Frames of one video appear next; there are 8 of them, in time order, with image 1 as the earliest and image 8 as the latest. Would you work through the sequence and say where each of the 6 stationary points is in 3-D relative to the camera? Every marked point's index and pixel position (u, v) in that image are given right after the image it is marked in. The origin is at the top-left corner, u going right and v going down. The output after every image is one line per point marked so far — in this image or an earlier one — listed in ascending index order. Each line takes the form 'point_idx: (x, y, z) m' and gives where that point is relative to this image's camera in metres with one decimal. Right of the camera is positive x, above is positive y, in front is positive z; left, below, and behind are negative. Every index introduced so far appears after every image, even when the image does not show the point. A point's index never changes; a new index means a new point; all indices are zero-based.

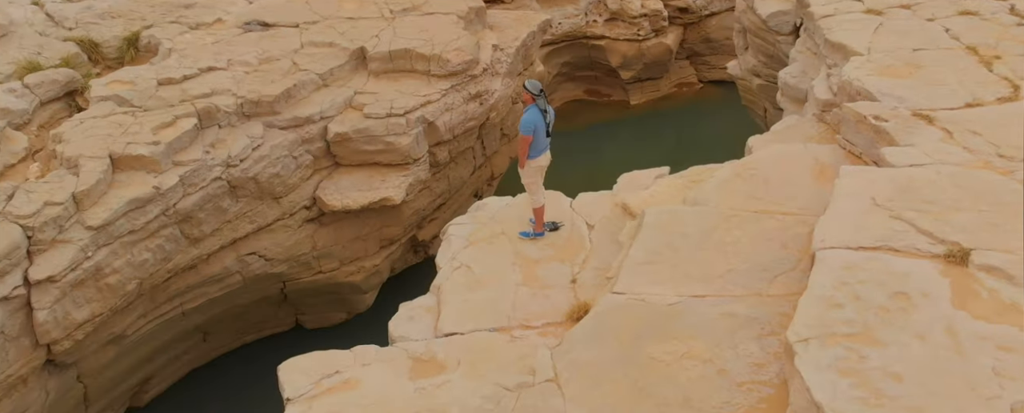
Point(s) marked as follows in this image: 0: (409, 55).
0: (-0.9, +1.3, +8.0) m
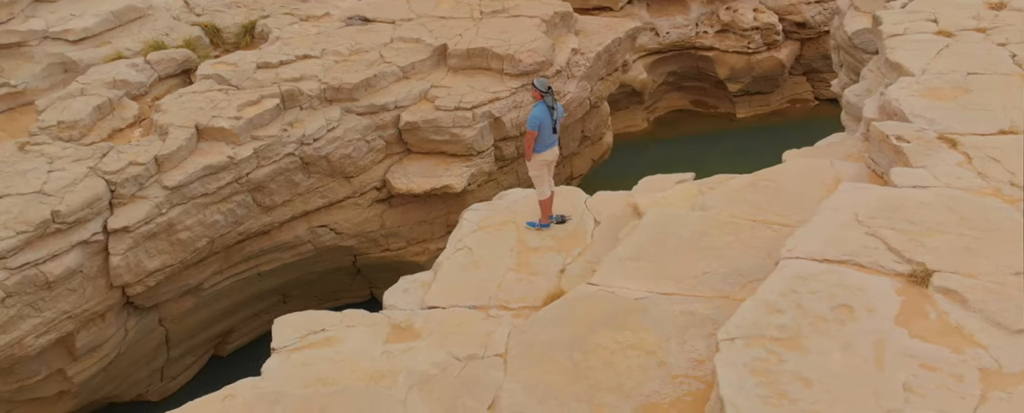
0: (-0.2, +1.4, +8.5) m
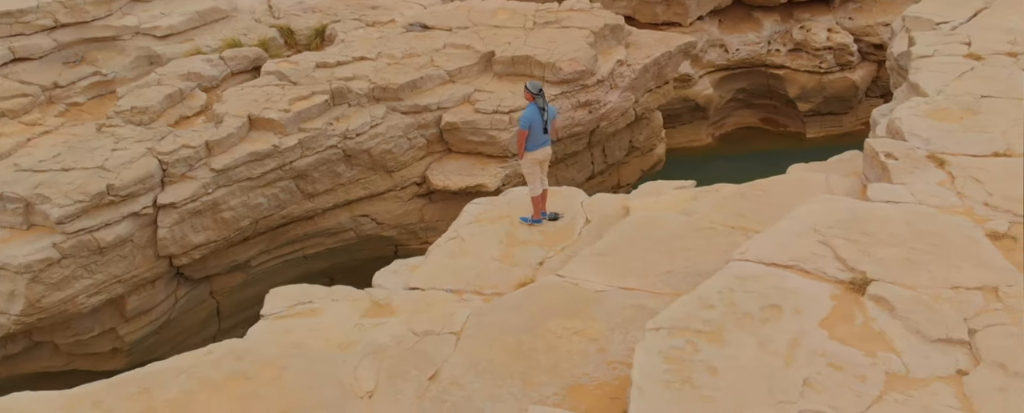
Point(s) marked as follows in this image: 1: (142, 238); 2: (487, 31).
0: (+0.2, +1.4, +8.9) m
1: (-2.7, -0.2, +7.1) m
2: (-0.3, +1.7, +9.5) m
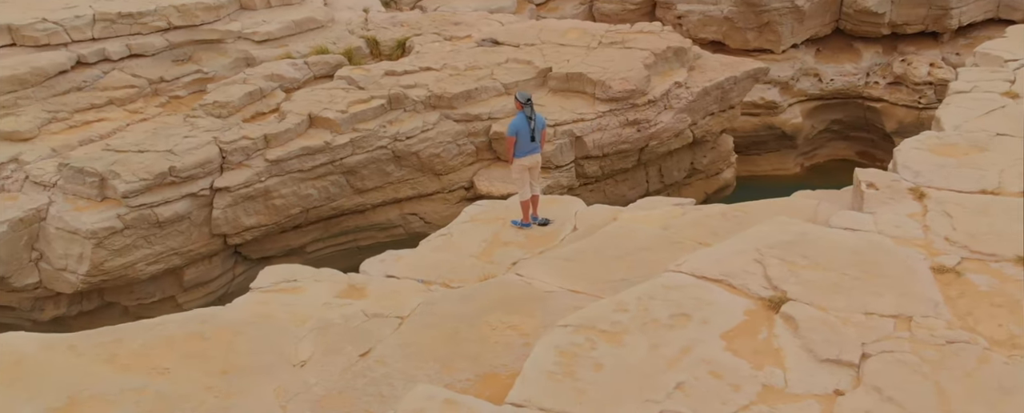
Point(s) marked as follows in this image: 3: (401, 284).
0: (+0.7, +1.2, +9.3) m
1: (-2.6, -0.1, +8.0) m
2: (+0.4, +1.6, +9.9) m
3: (-0.7, -0.5, +5.8) m
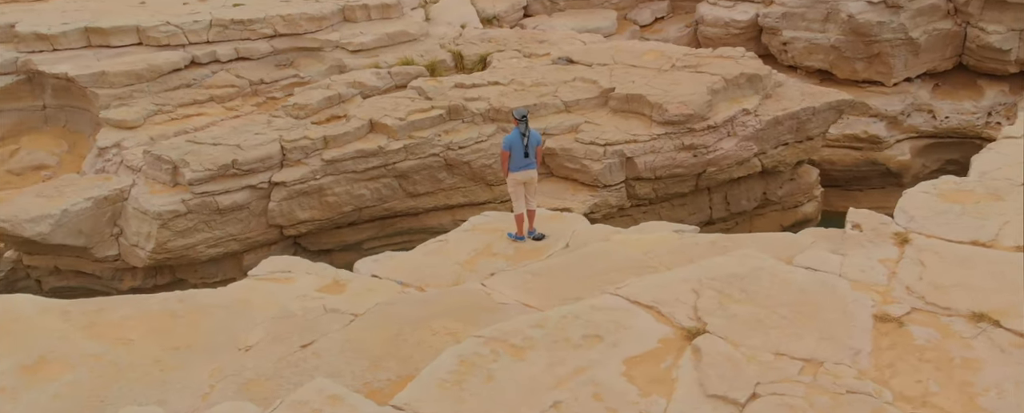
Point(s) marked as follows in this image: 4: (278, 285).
0: (+1.3, +1.0, +9.3) m
1: (-2.3, 0.0, +8.7) m
2: (+1.1, +1.4, +10.0) m
3: (-0.9, -0.5, +6.2) m
4: (-1.5, -0.5, +6.2) m
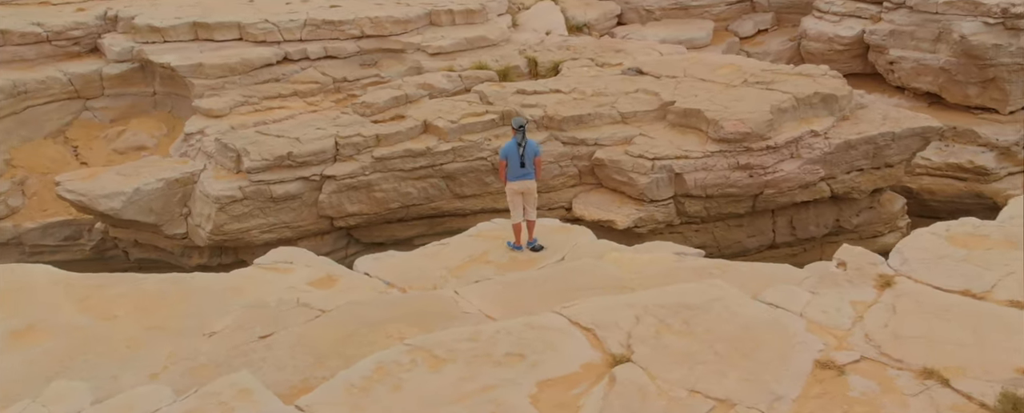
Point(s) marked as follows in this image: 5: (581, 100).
0: (+1.8, +0.9, +9.1) m
1: (-1.9, +0.1, +9.1) m
2: (+1.8, +1.3, +9.8) m
3: (-1.0, -0.5, +6.4) m
4: (-1.6, -0.5, +6.5) m
5: (+0.7, +1.1, +9.5) m
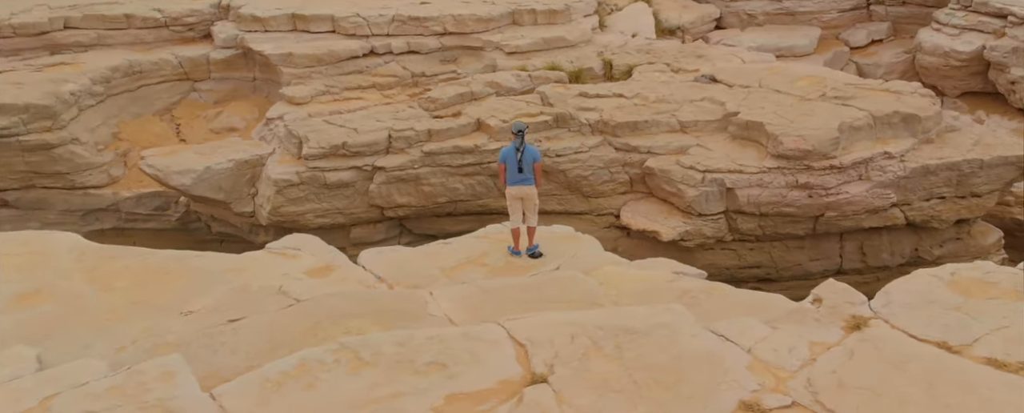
0: (+2.2, +0.7, +8.7) m
1: (-1.4, +0.2, +9.3) m
2: (+2.4, +1.1, +9.3) m
3: (-1.0, -0.5, +6.5) m
4: (-1.6, -0.4, +6.7) m
5: (+1.3, +1.0, +9.3) m
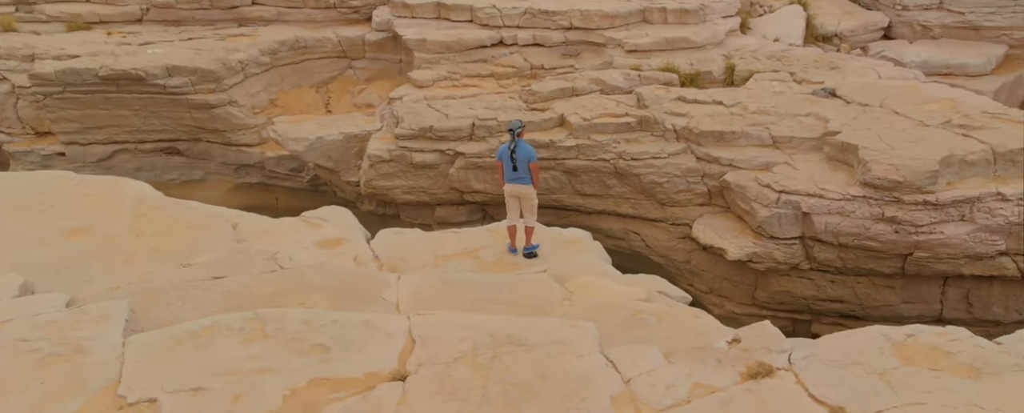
0: (+2.8, +0.4, +7.9) m
1: (-0.6, +0.4, +9.6) m
2: (+3.2, +0.8, +8.5) m
3: (-1.0, -0.3, +6.8) m
4: (-1.5, -0.2, +7.2) m
5: (+2.1, +0.8, +8.8) m
